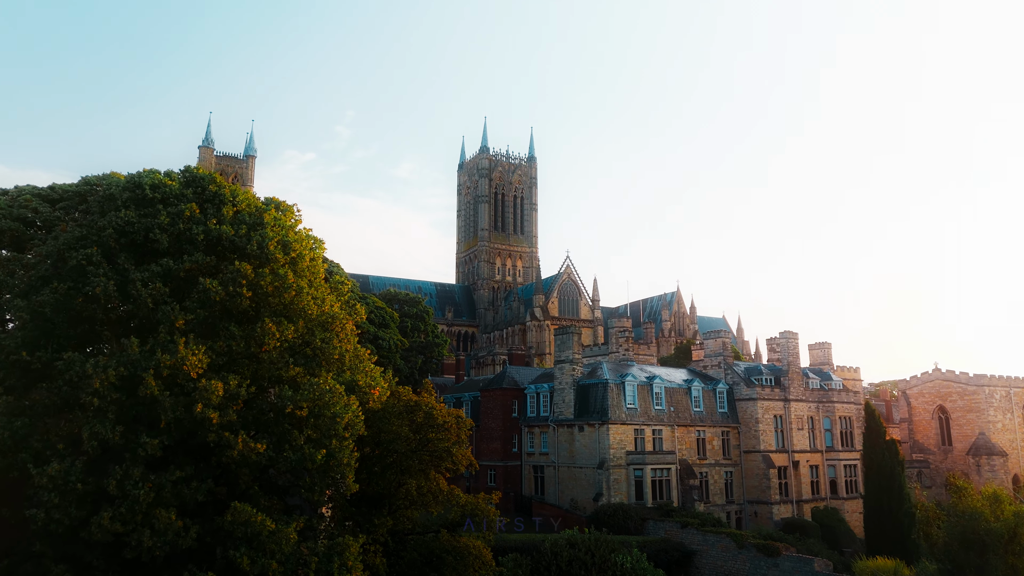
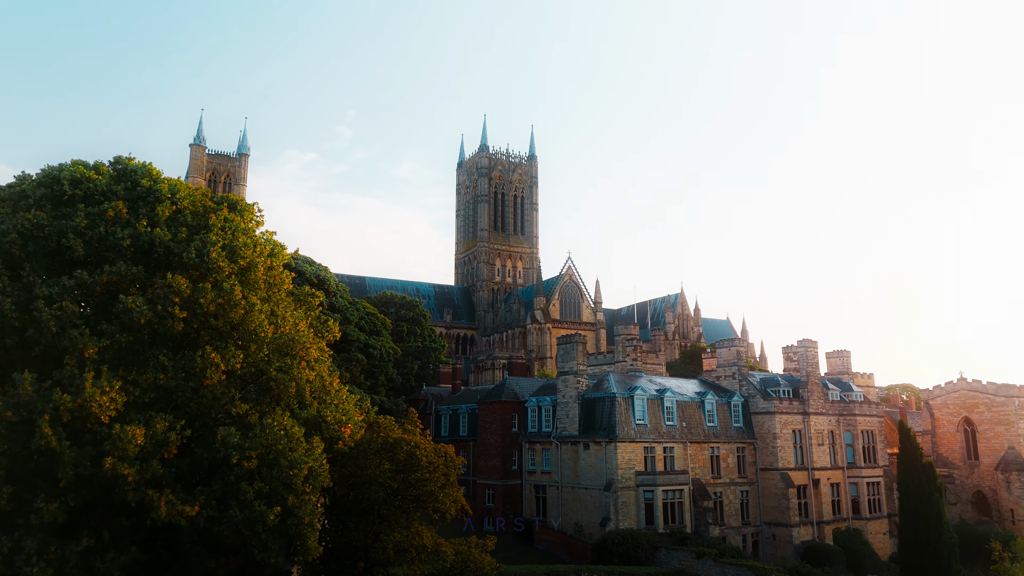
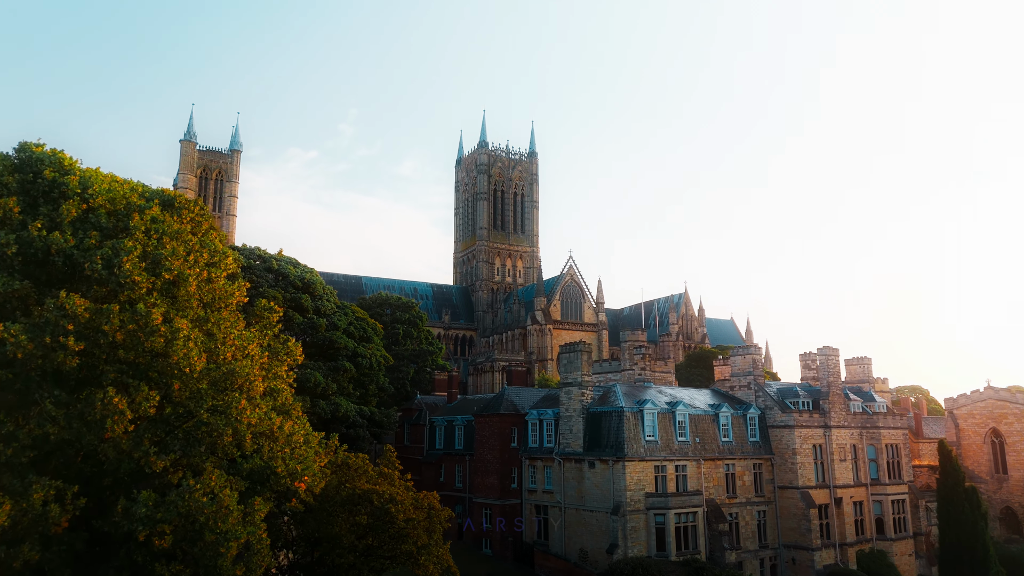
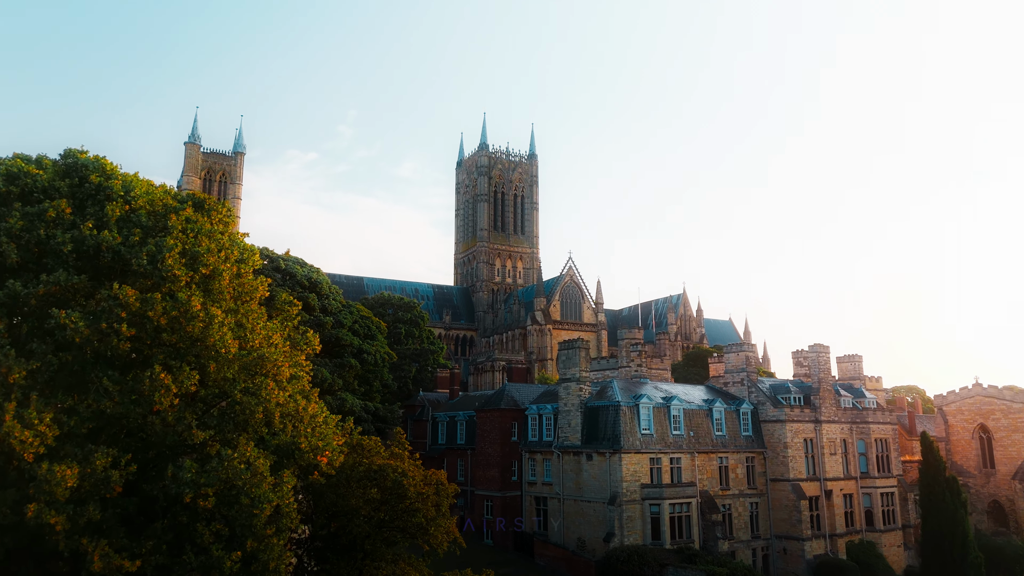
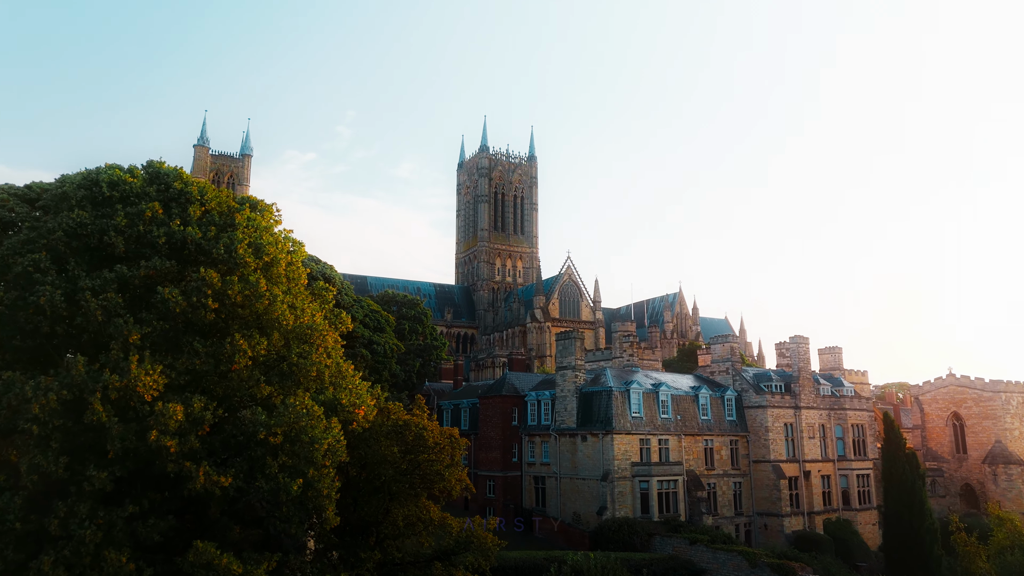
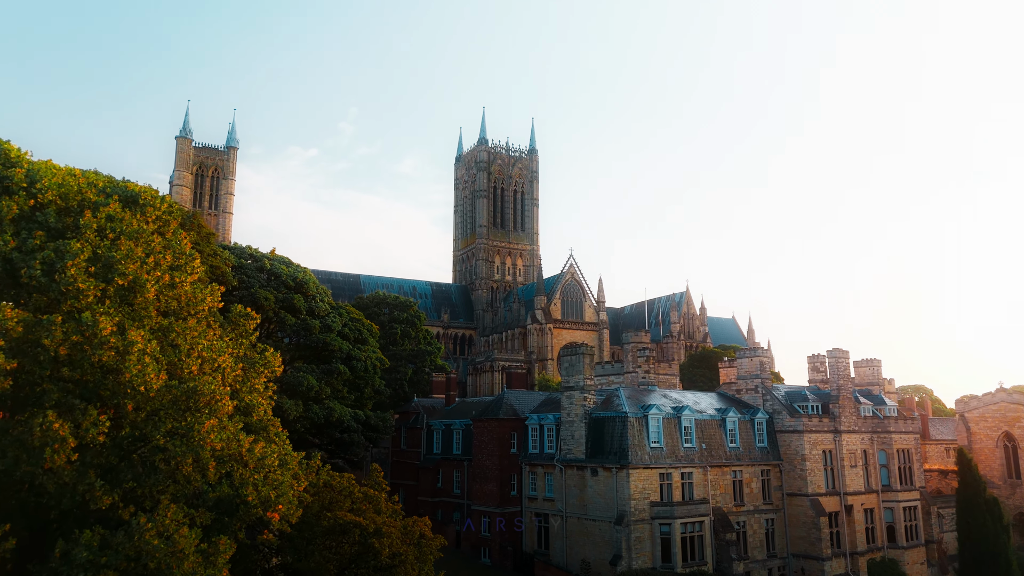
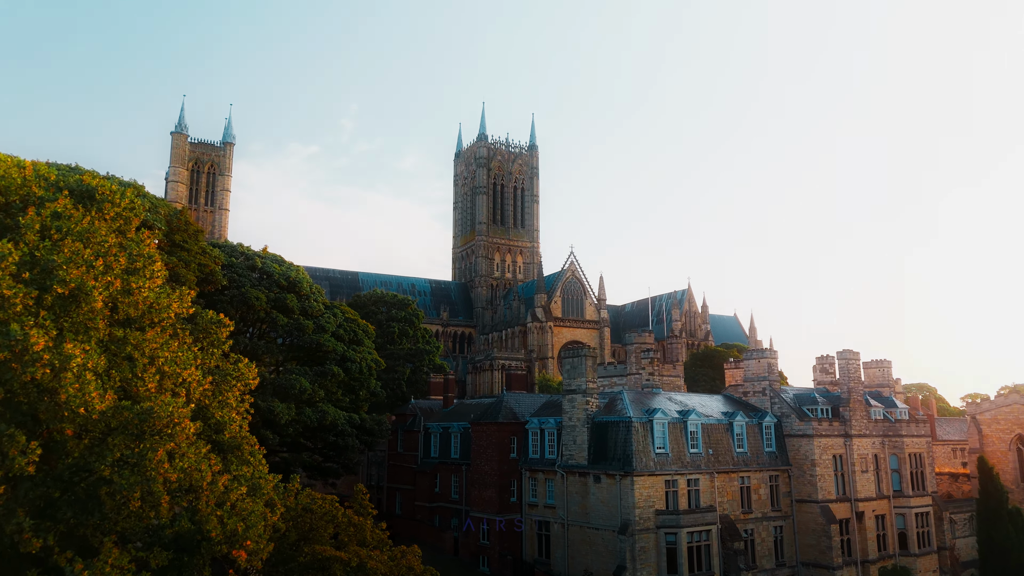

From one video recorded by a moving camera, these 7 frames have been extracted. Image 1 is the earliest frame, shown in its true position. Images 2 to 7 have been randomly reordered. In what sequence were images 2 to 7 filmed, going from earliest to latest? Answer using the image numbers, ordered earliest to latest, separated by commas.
5, 2, 4, 3, 6, 7
